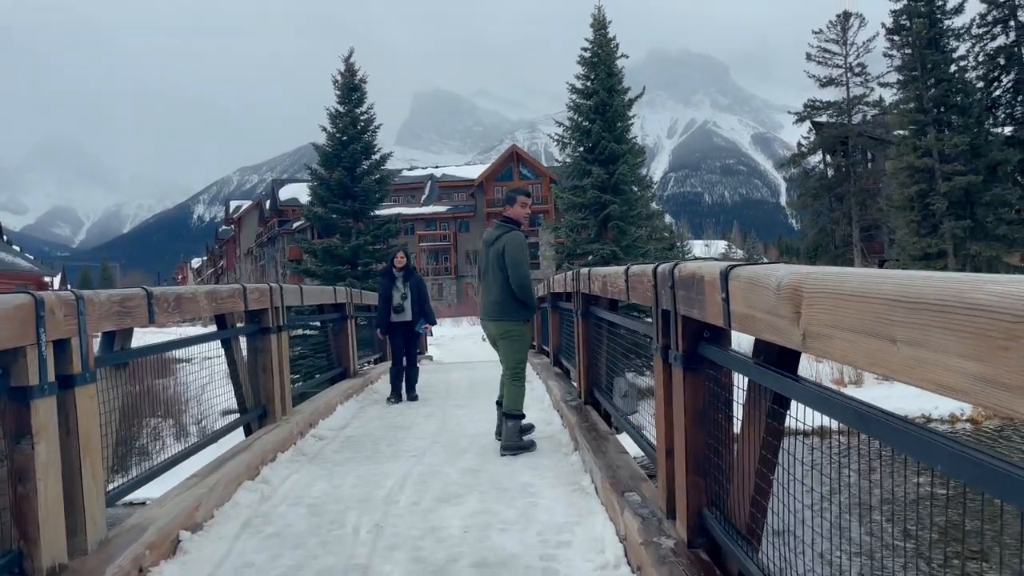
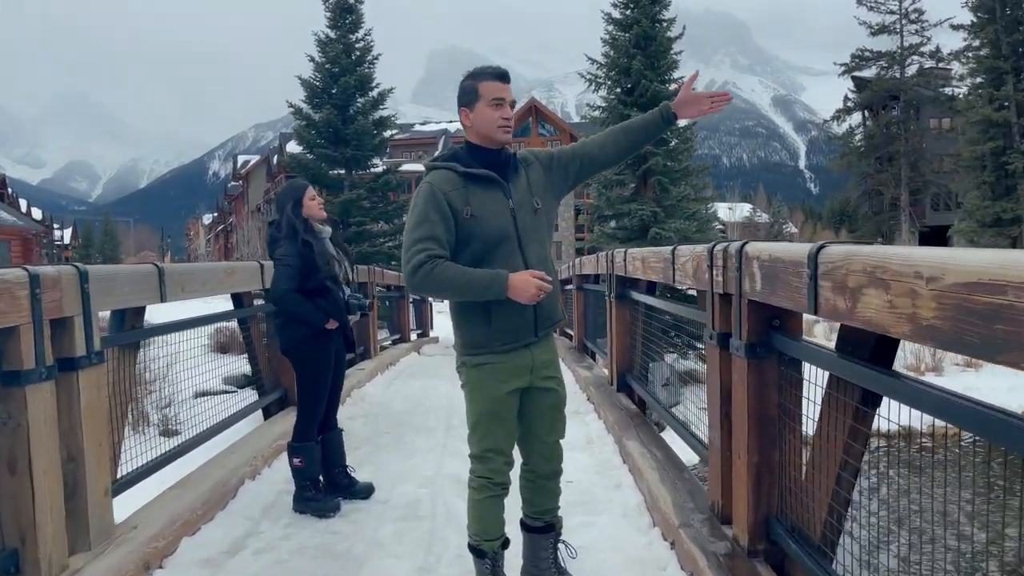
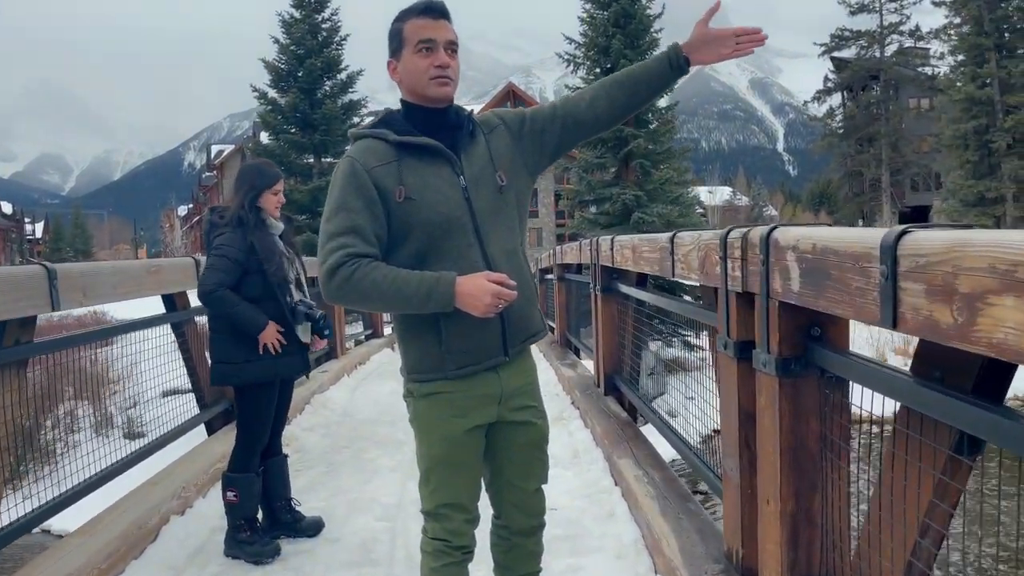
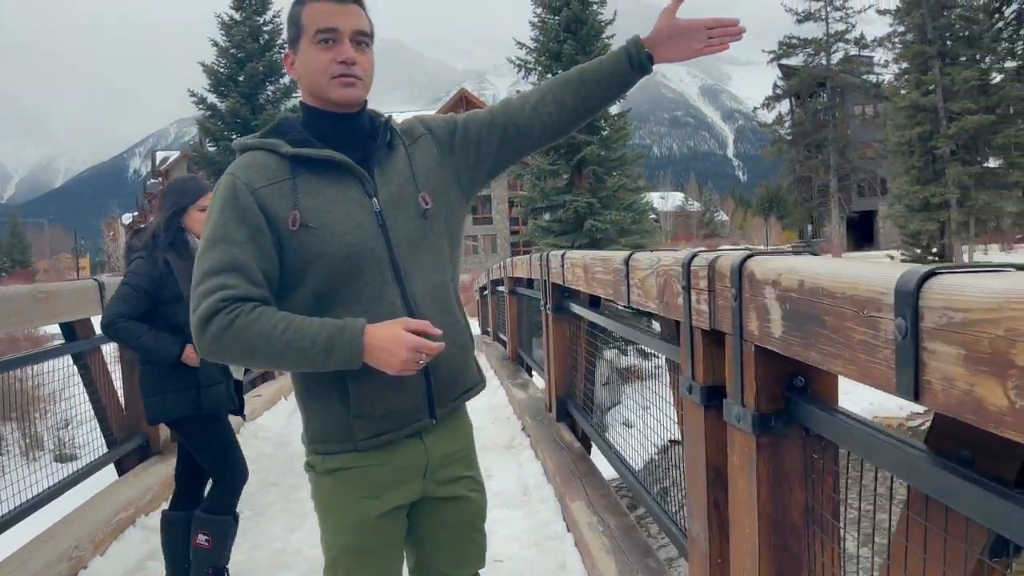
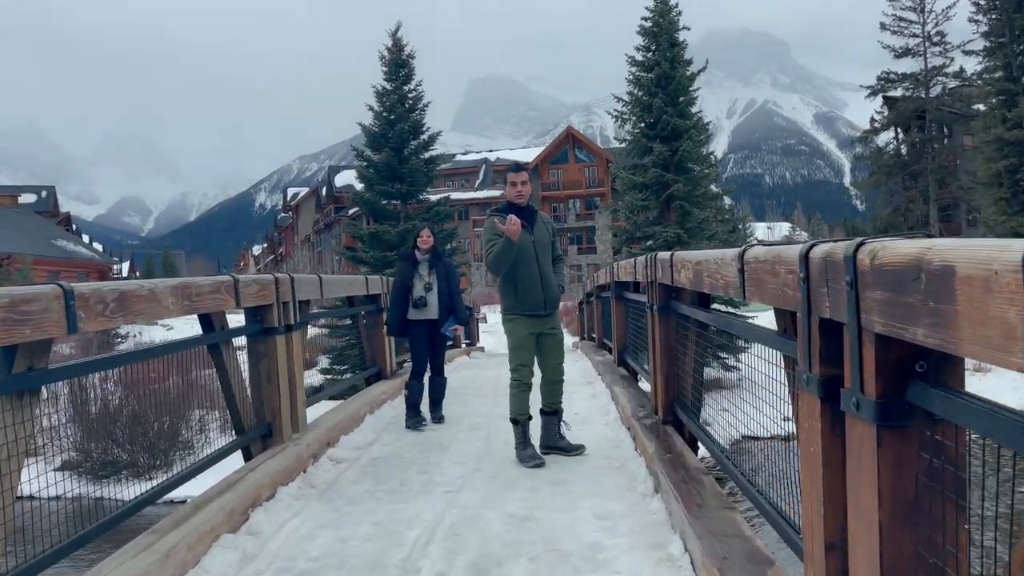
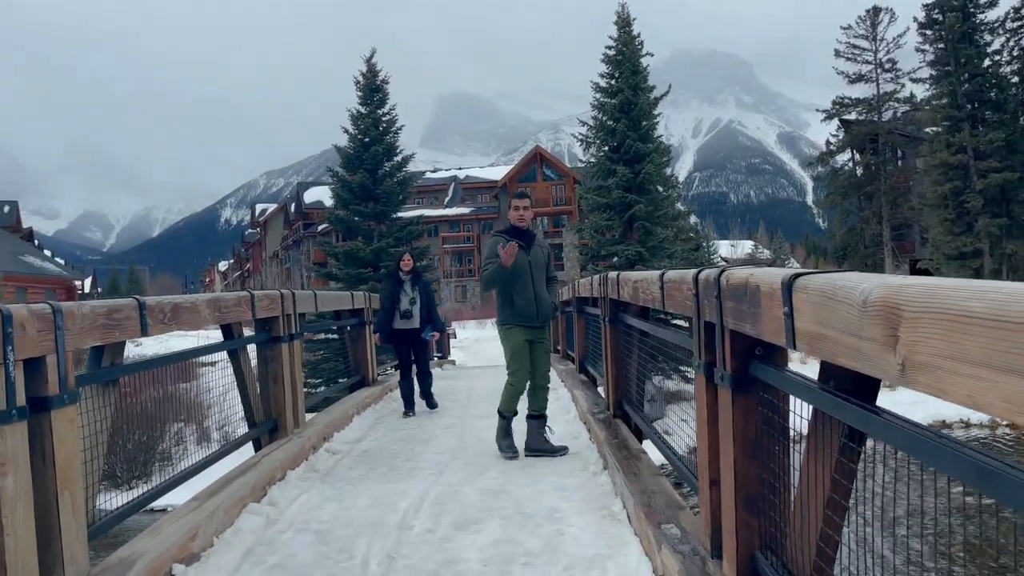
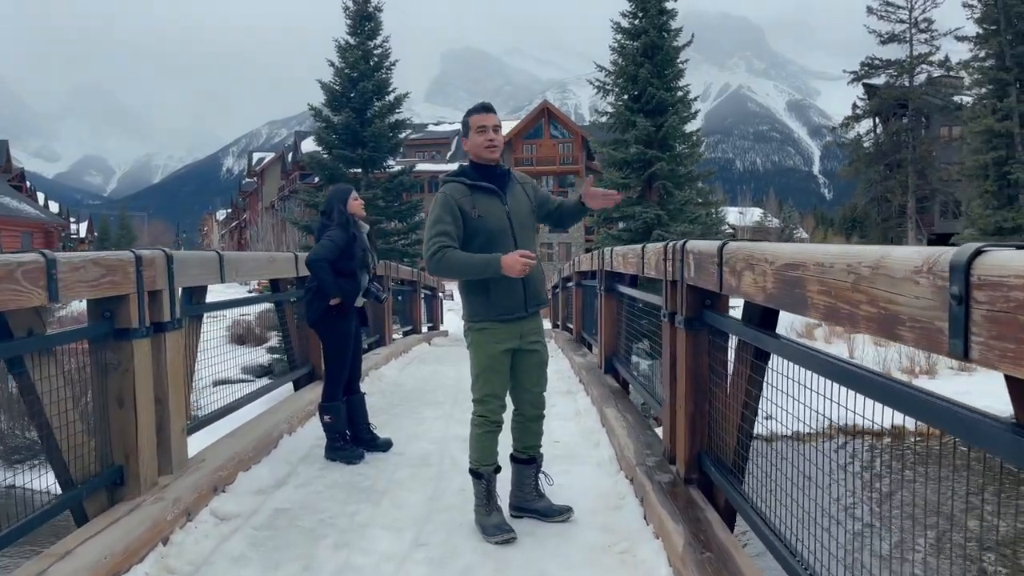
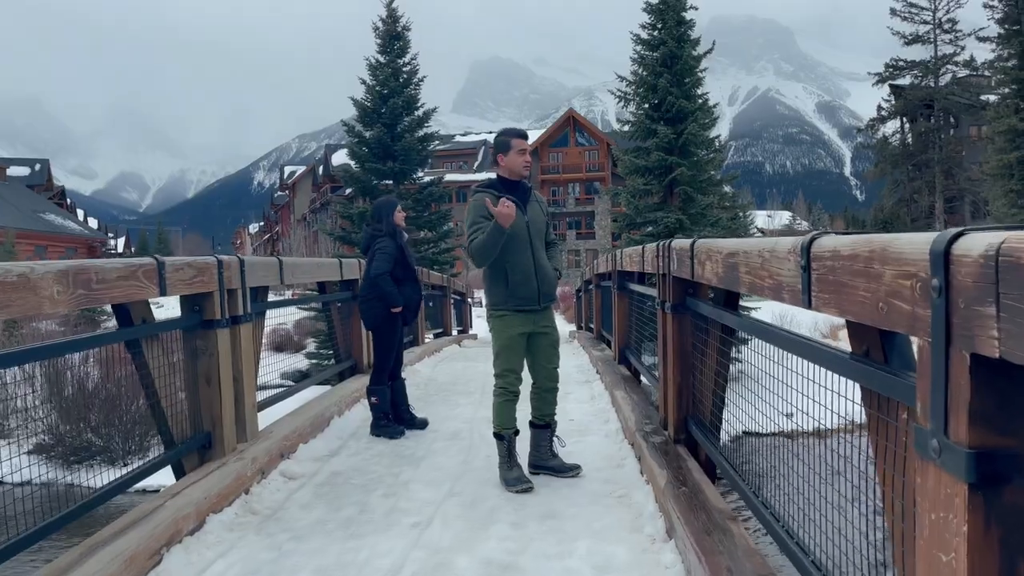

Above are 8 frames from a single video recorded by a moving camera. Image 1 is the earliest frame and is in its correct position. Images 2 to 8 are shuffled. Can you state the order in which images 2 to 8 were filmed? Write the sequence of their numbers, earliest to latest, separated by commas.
6, 5, 8, 7, 2, 3, 4
